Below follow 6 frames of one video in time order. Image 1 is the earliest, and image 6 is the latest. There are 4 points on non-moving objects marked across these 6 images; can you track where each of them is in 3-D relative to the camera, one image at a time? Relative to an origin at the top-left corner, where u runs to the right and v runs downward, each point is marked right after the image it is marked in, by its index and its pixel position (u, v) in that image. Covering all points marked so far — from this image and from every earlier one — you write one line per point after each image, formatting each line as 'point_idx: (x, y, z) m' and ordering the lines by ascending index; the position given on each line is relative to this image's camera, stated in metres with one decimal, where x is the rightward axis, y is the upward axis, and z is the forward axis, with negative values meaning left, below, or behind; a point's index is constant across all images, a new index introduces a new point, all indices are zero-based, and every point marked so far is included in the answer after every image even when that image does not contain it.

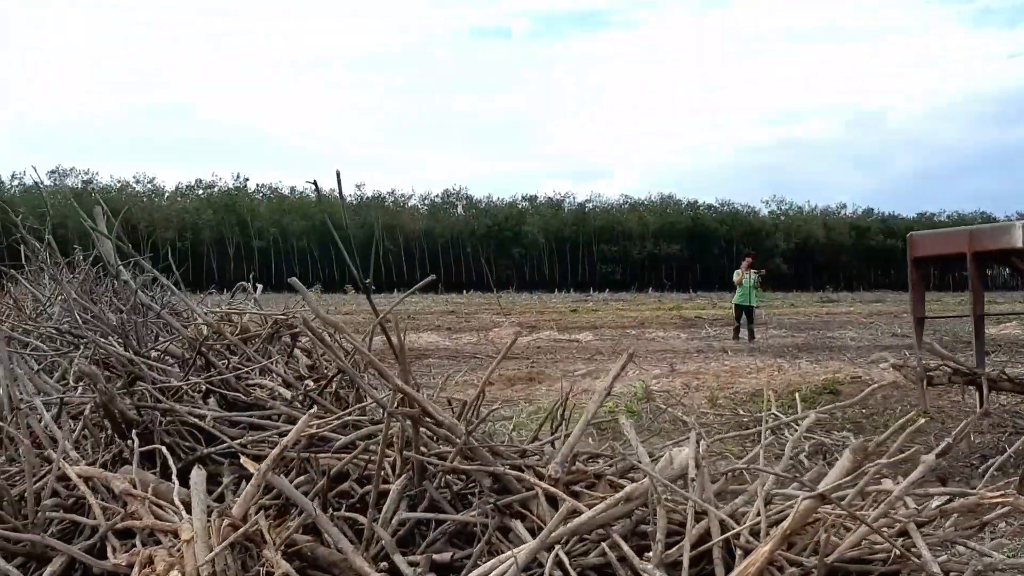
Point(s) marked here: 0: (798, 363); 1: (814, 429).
0: (+3.3, -0.9, +9.6) m
1: (+2.1, -1.0, +5.8) m
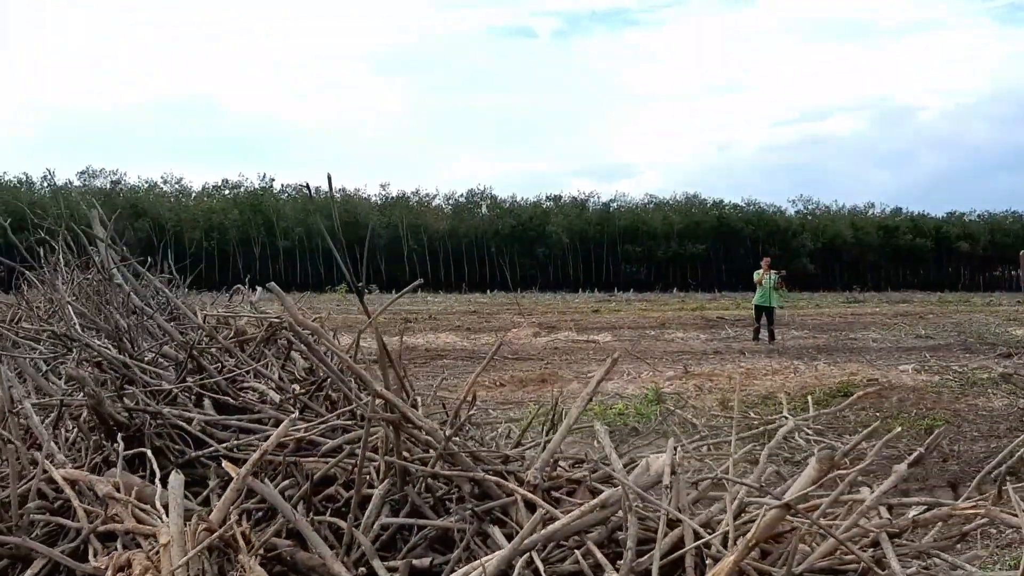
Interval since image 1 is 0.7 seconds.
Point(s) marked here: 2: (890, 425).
0: (+3.5, -0.9, +9.5) m
1: (+2.1, -1.0, +5.7) m
2: (+2.8, -1.0, +6.2) m
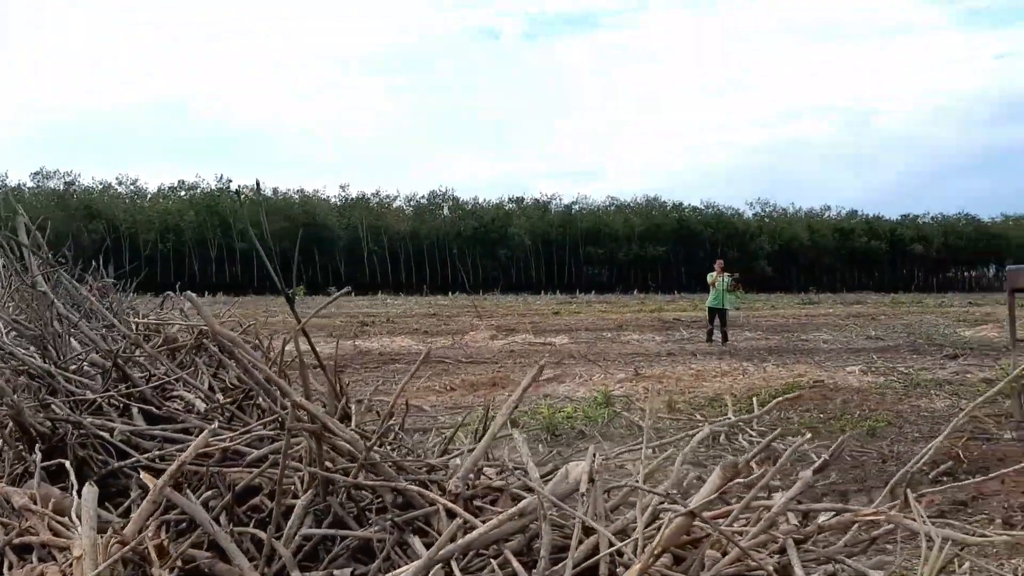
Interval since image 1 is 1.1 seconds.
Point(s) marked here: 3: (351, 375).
0: (+2.9, -0.9, +9.7) m
1: (+1.8, -1.0, +5.8) m
2: (+2.4, -1.0, +6.3) m
3: (-1.8, -1.0, +9.1) m
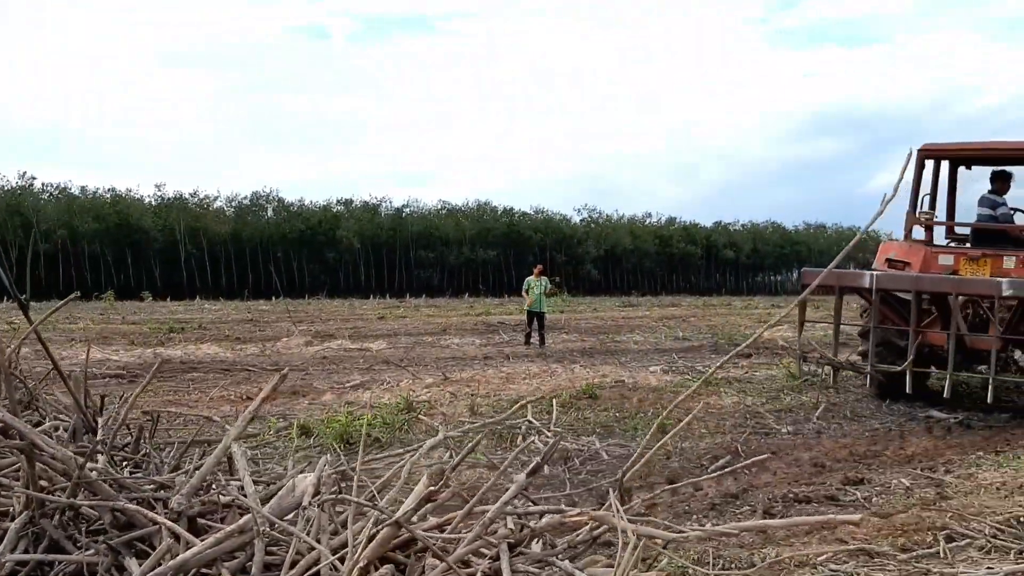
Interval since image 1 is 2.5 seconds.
0: (+0.7, -0.9, +9.9) m
1: (+0.4, -1.0, +5.9) m
2: (+0.9, -1.1, +6.5) m
3: (-3.8, -1.0, +8.5) m
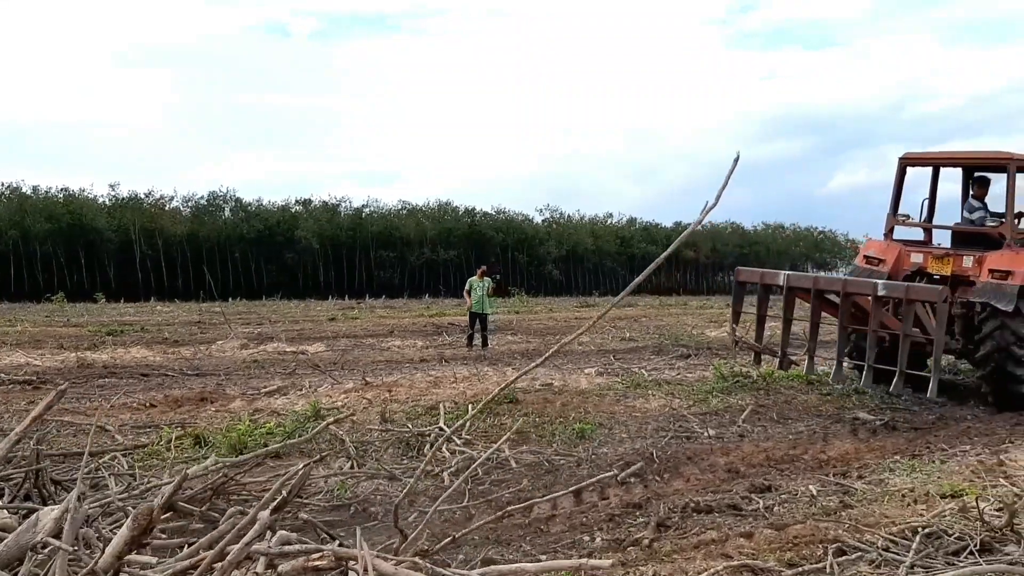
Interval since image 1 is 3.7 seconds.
0: (-0.1, -1.0, +9.7) m
1: (-0.3, -1.1, +5.6) m
2: (+0.2, -1.1, +6.3) m
3: (-4.5, -1.0, +8.1) m
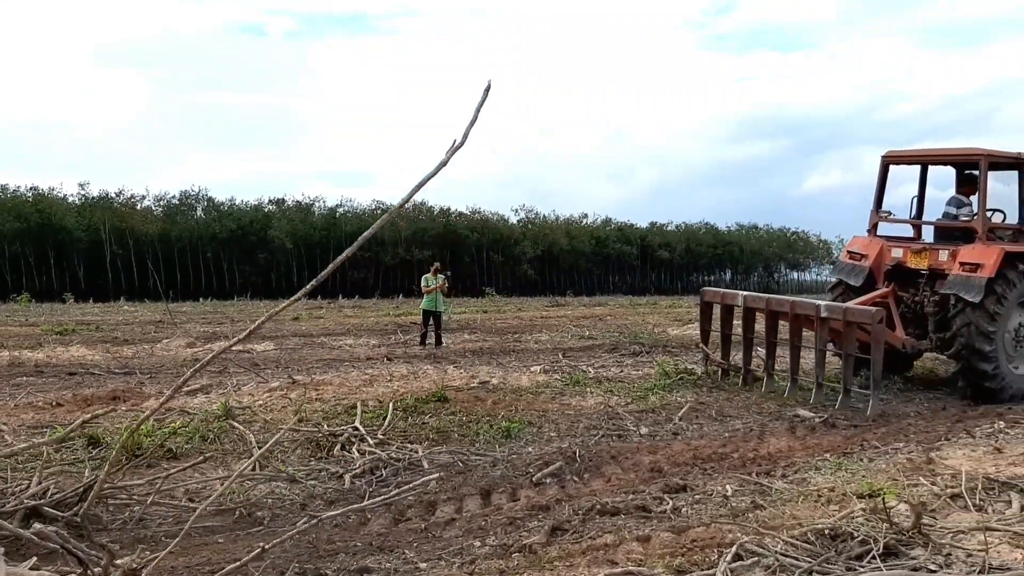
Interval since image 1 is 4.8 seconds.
0: (-0.7, -0.9, +9.4) m
1: (-0.8, -1.0, +5.4) m
2: (-0.3, -1.0, +6.0) m
3: (-5.1, -1.0, +7.7) m
